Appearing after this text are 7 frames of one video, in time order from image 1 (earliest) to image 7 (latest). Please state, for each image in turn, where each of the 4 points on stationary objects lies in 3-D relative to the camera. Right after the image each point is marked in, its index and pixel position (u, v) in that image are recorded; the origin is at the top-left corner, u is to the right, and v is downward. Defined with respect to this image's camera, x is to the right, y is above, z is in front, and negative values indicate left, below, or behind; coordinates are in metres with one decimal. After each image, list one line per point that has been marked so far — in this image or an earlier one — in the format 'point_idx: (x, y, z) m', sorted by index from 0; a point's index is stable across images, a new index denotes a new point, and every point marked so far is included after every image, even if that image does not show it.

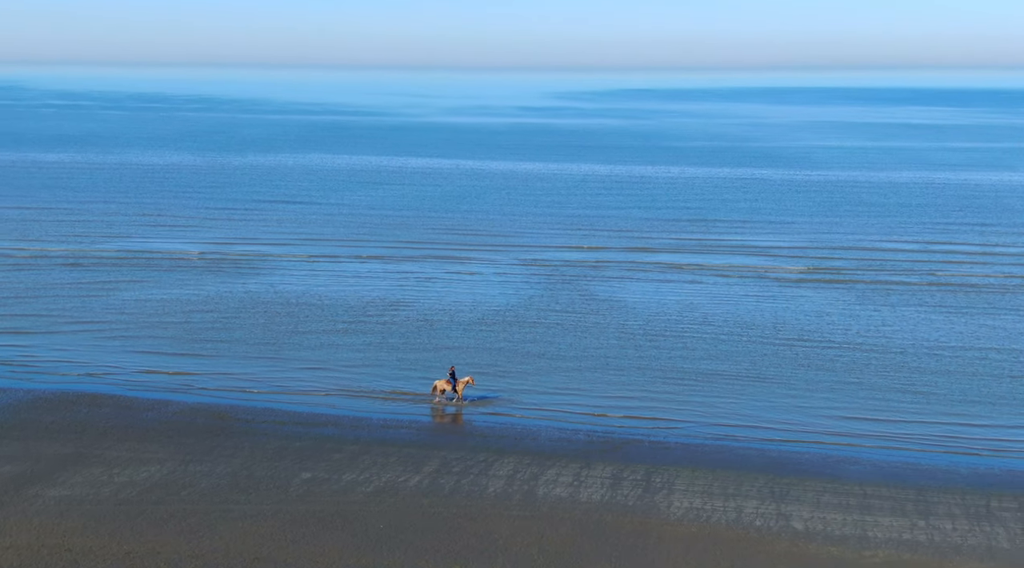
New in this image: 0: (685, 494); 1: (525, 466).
0: (+2.2, -2.7, +16.5) m
1: (+0.2, -2.5, +17.4) m
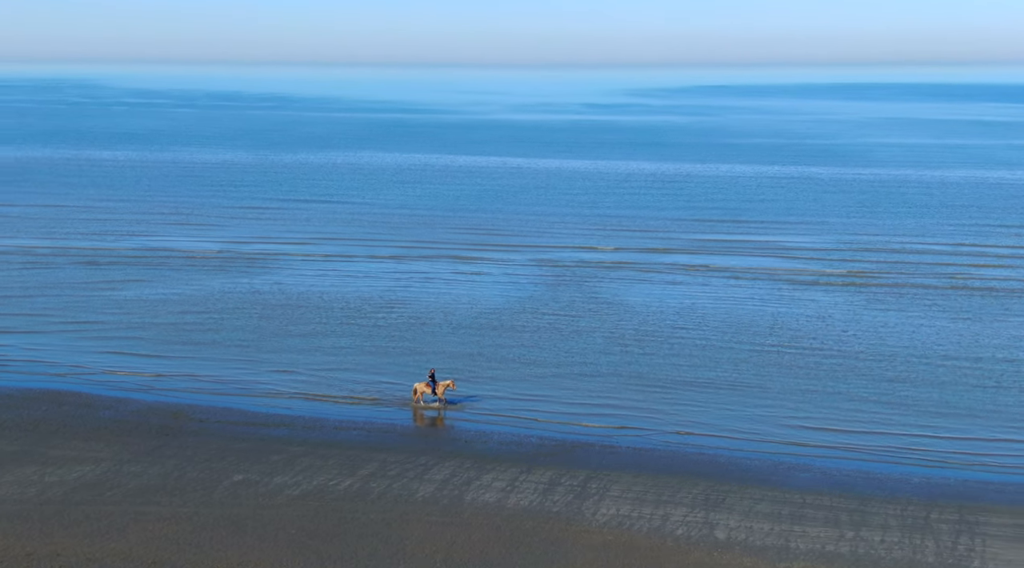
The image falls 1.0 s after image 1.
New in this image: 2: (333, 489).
0: (+1.3, -2.8, +16.4) m
1: (-0.7, -2.5, +17.4) m
2: (-2.2, -2.6, +16.2) m
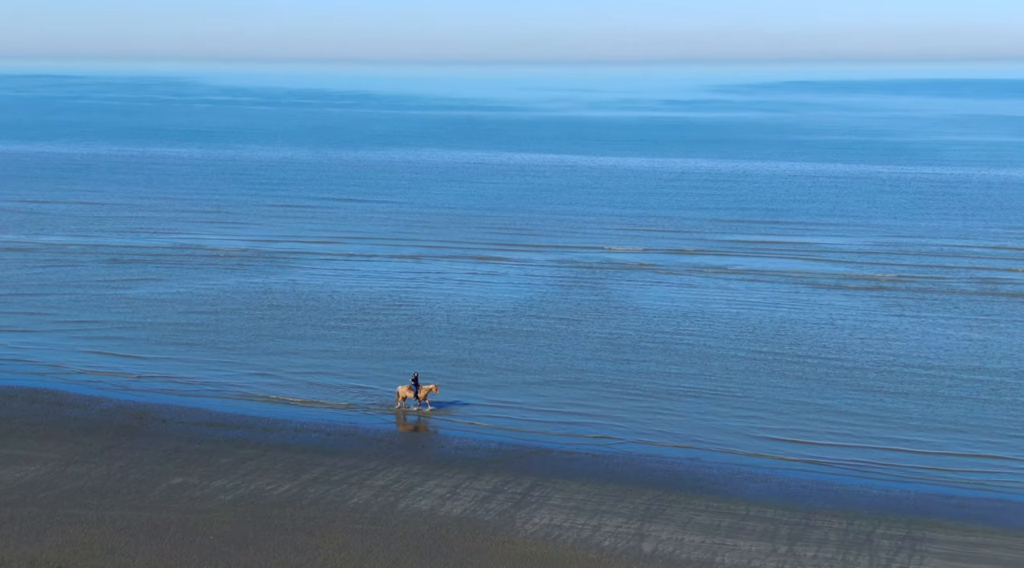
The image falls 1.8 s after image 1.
0: (+0.5, -2.8, +16.2) m
1: (-1.4, -2.6, +17.3) m
2: (-3.1, -2.6, +16.2) m
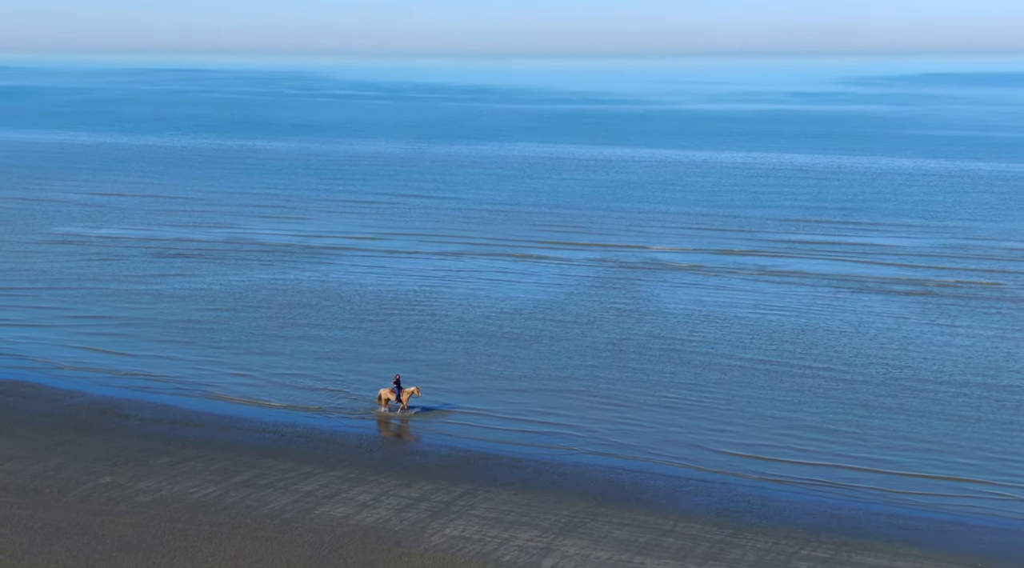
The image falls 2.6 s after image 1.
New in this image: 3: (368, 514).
0: (-0.5, -2.9, +16.0) m
1: (-2.3, -2.7, +17.2) m
2: (-4.1, -2.7, +16.3) m
3: (-1.8, -2.9, +16.0) m
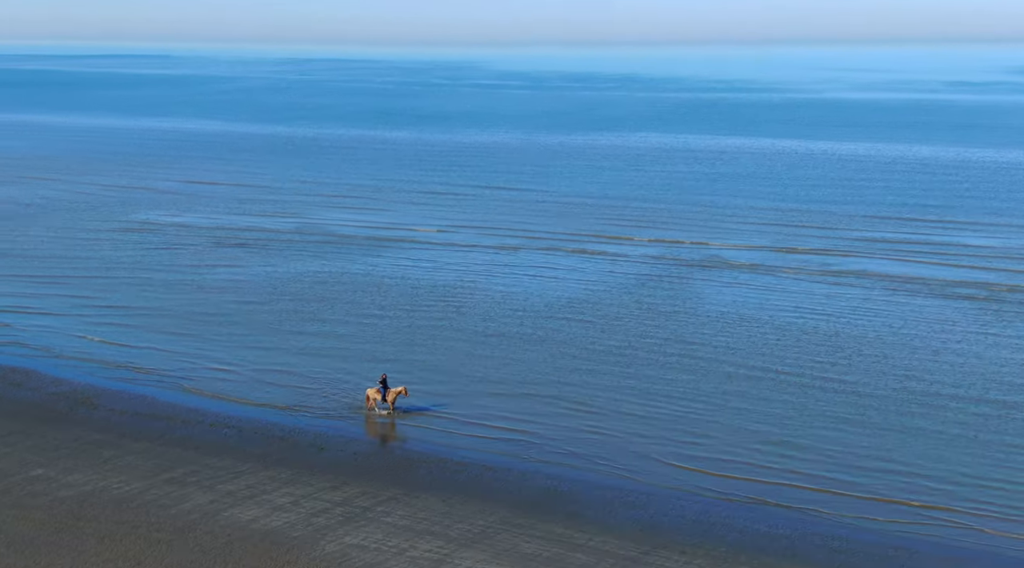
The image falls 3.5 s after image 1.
0: (-1.6, -3.0, +15.7) m
1: (-3.3, -2.6, +17.1) m
2: (-5.1, -2.7, +16.4) m
3: (-2.9, -2.9, +15.8) m
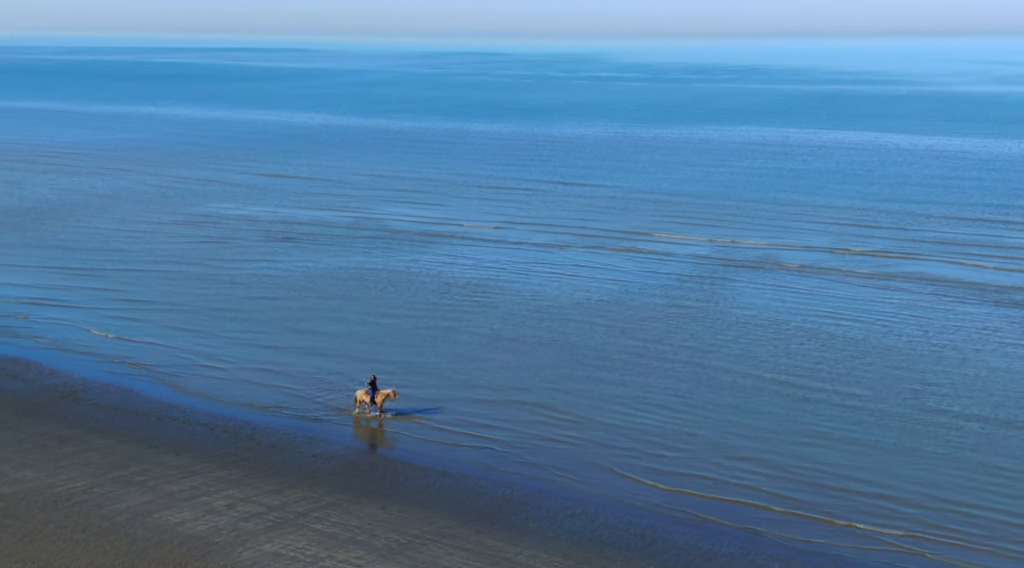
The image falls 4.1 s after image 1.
0: (-2.5, -3.0, +15.5) m
1: (-4.0, -2.6, +17.1) m
2: (-5.9, -2.6, +16.5) m
3: (-3.7, -2.9, +15.7) m
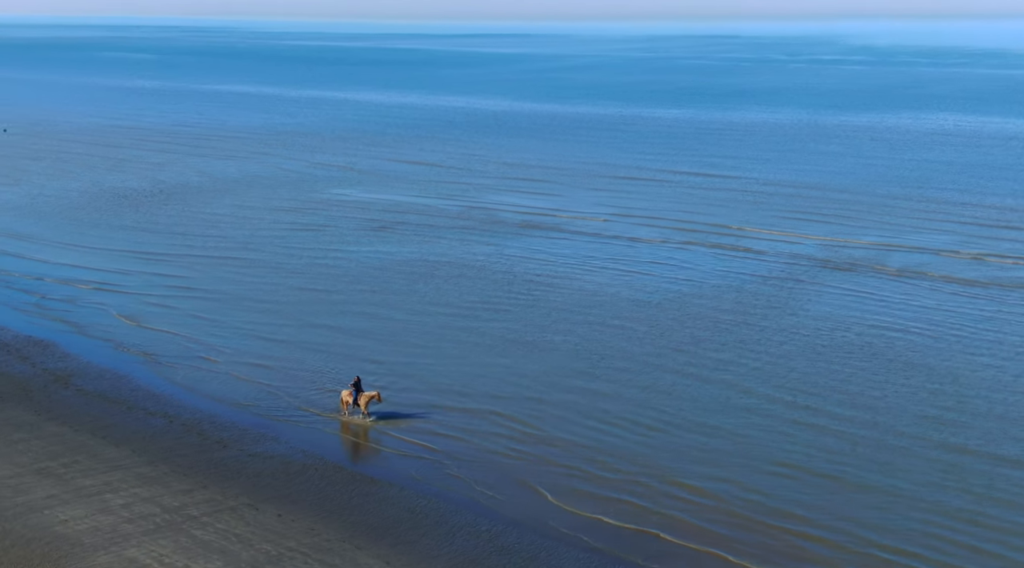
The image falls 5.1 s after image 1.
0: (-3.9, -3.0, +15.3) m
1: (-5.1, -2.6, +17.1) m
2: (-7.1, -2.5, +16.8) m
3: (-5.1, -2.9, +15.7) m
